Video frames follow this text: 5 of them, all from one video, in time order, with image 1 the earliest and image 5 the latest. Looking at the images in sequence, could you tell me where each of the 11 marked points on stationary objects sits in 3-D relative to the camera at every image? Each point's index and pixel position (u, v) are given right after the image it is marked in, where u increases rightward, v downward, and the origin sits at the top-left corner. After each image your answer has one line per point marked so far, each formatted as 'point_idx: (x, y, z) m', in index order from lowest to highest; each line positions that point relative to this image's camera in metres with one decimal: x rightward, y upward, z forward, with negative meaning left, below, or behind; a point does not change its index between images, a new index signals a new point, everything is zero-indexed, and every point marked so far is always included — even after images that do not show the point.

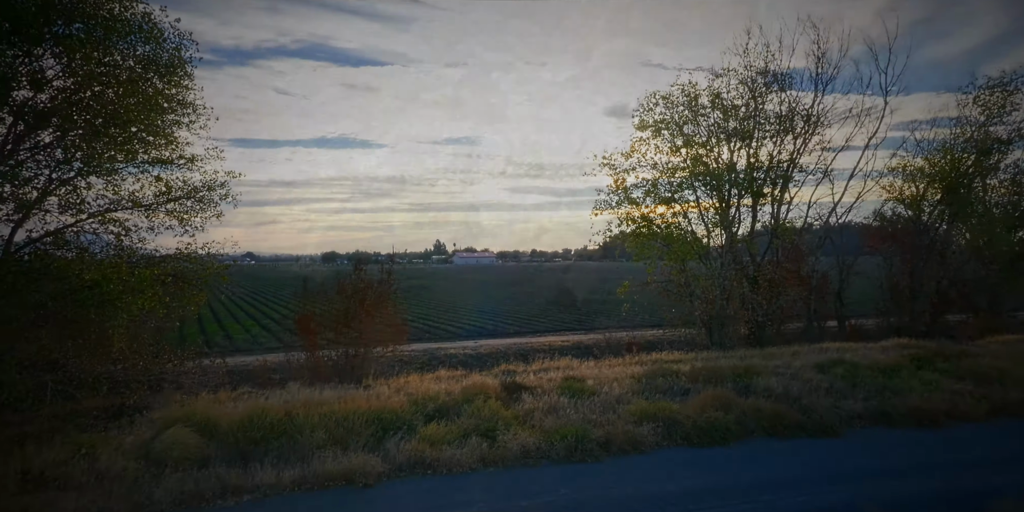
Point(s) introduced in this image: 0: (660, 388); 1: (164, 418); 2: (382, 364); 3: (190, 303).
0: (+3.2, -2.8, +14.4) m
1: (-6.3, -2.9, +12.0) m
2: (-3.9, -3.3, +19.8) m
3: (-7.4, -1.1, +15.4) m
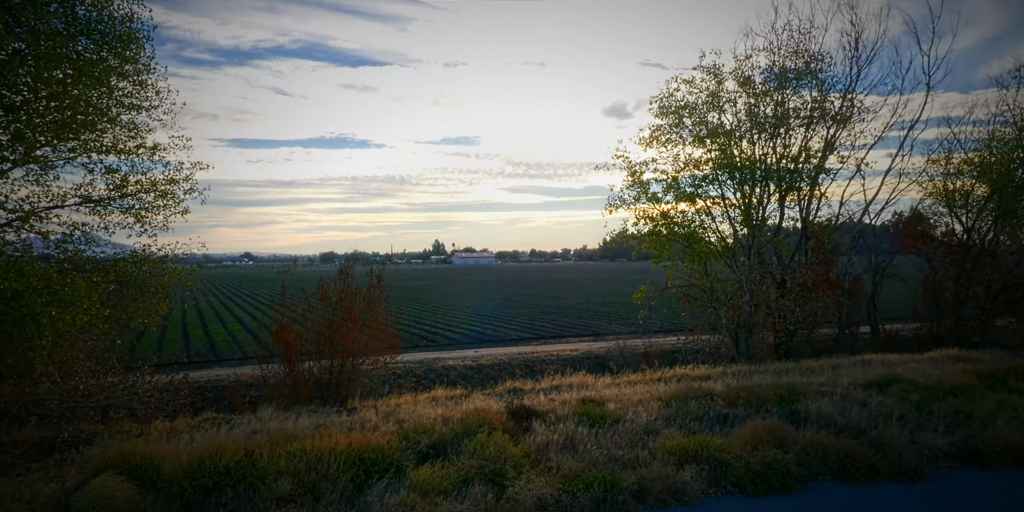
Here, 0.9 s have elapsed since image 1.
0: (+3.4, -2.9, +12.3) m
1: (-6.1, -3.0, +9.9) m
2: (-3.7, -3.3, +17.7) m
3: (-7.3, -1.2, +13.3) m
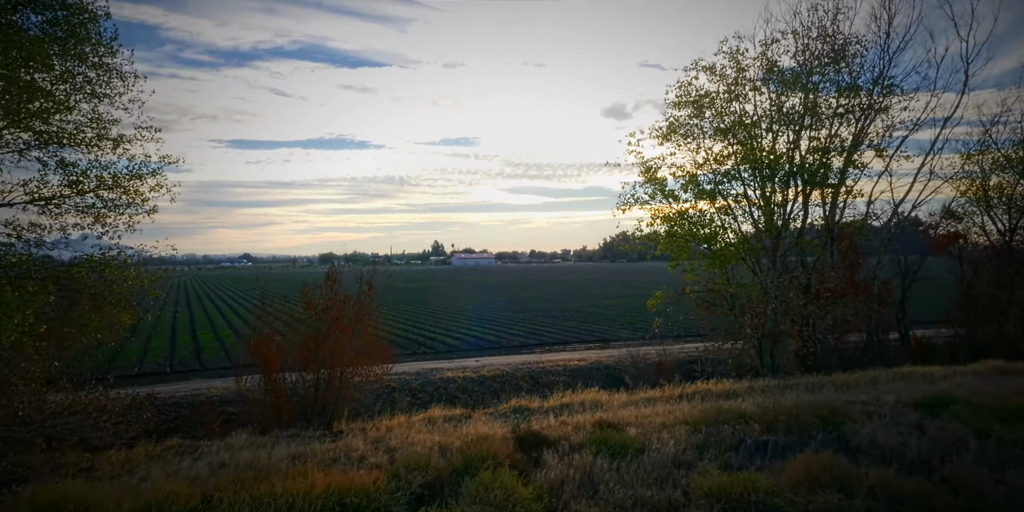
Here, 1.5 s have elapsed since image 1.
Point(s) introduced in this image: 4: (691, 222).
0: (+3.5, -2.9, +10.7) m
1: (-6.0, -3.0, +8.3) m
2: (-3.6, -3.4, +16.1) m
3: (-7.2, -1.2, +11.7) m
4: (+4.7, +0.9, +17.5) m
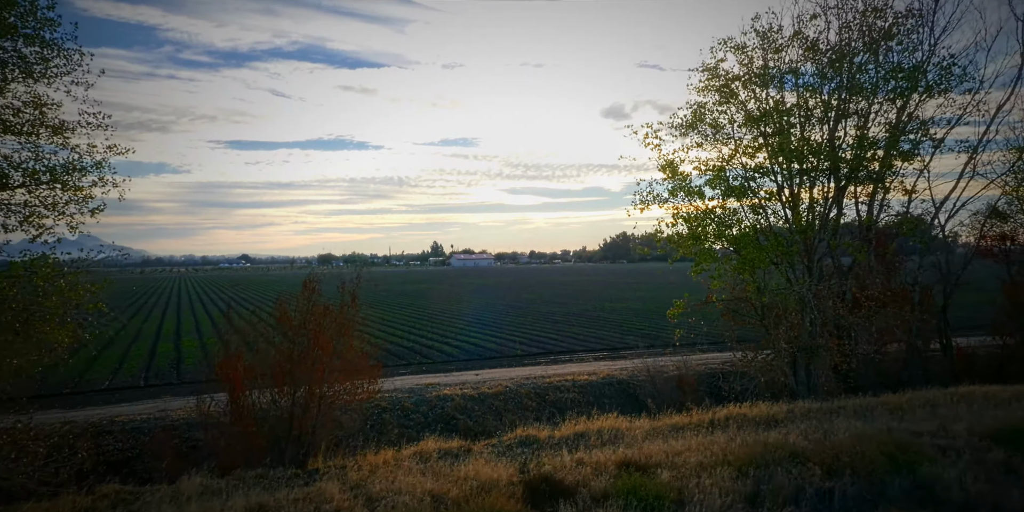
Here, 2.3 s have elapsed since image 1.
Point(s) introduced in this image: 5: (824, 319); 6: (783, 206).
0: (+3.6, -3.0, +8.8) m
1: (-5.9, -3.1, +6.3) m
2: (-3.5, -3.5, +14.2) m
3: (-7.1, -1.4, +9.7) m
4: (+4.8, +0.8, +15.6) m
5: (+7.3, -1.5, +15.7) m
6: (+6.5, +1.2, +16.2) m
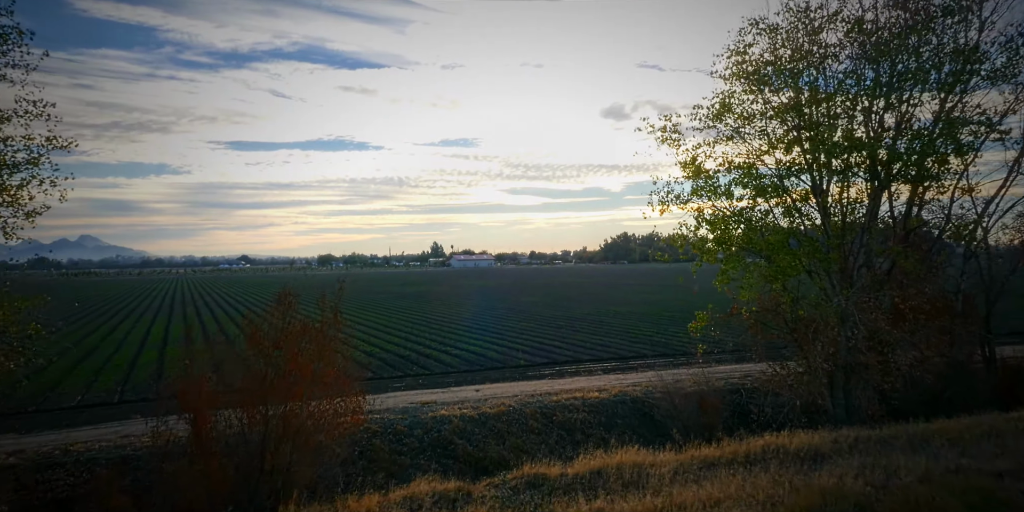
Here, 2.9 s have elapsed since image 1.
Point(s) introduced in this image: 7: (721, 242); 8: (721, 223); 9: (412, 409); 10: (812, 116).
0: (+3.7, -3.2, +7.1) m
1: (-5.8, -3.3, +4.7) m
2: (-3.4, -3.7, +12.5) m
3: (-7.0, -1.5, +8.1) m
4: (+4.9, +0.7, +13.9) m
5: (+7.4, -1.6, +14.0) m
6: (+6.6, +1.1, +14.5) m
7: (+4.4, +0.3, +14.0) m
8: (+4.4, +0.7, +14.0) m
9: (-2.5, -3.8, +16.7) m
10: (+6.4, +3.0, +14.3) m
